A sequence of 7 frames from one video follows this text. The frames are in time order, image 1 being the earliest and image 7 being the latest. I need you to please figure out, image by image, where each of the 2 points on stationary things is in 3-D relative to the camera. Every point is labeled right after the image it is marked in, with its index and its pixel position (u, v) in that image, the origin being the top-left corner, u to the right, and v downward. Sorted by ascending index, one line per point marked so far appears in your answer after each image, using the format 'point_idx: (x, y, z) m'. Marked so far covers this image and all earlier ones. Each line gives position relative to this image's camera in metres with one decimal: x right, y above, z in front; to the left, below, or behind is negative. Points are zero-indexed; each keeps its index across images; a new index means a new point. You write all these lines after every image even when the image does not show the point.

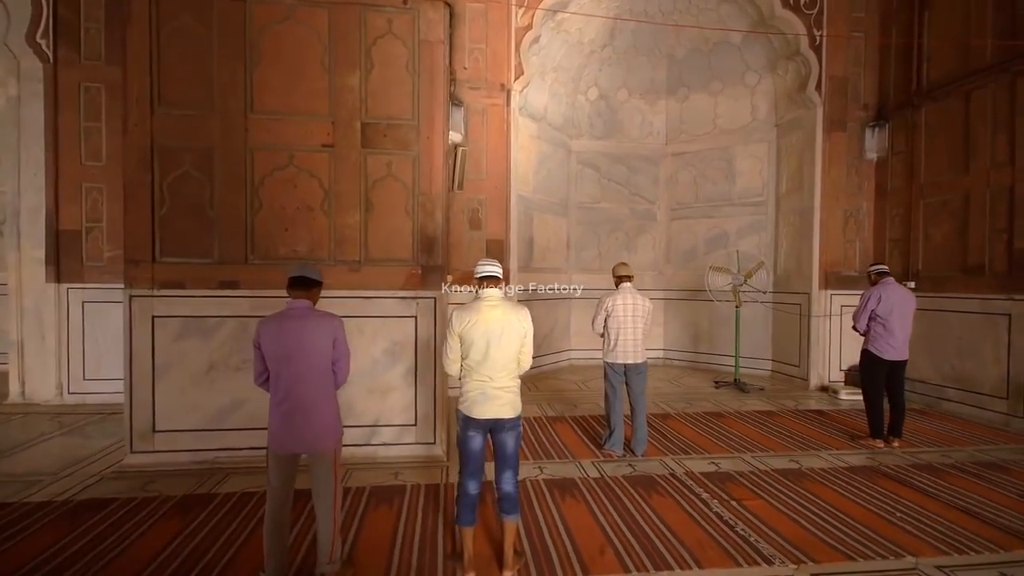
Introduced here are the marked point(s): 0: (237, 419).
0: (-2.0, -0.9, +3.4) m
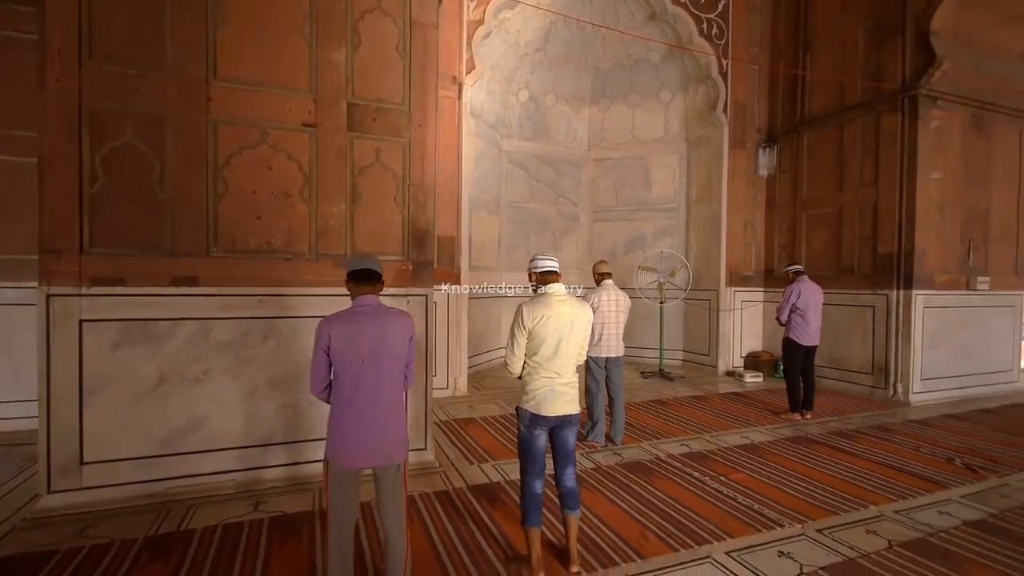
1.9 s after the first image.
0: (-1.9, -0.9, +2.9) m
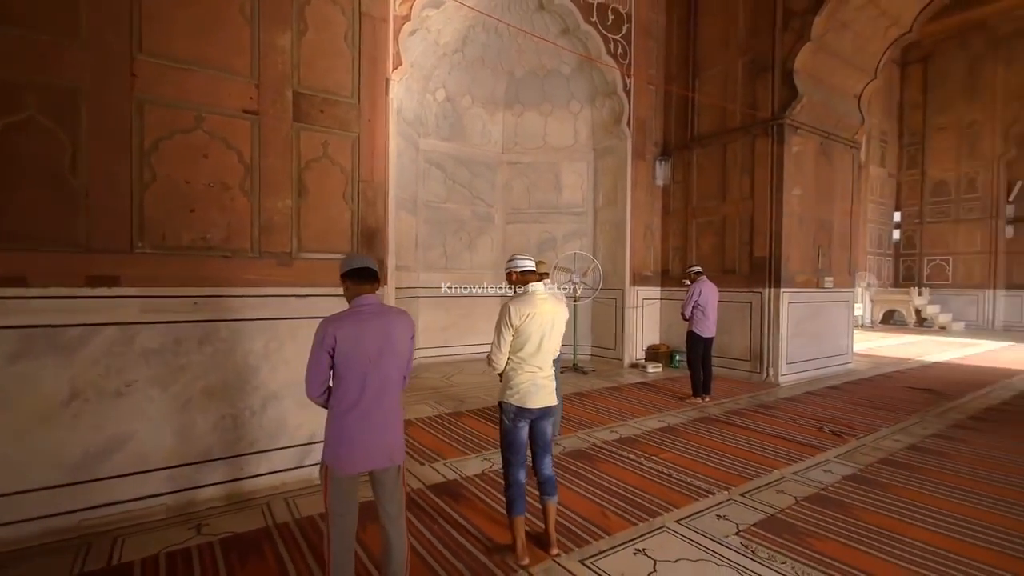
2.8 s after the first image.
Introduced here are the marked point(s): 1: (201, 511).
0: (-2.1, -0.9, +2.5) m
1: (-1.7, -1.2, +2.7) m
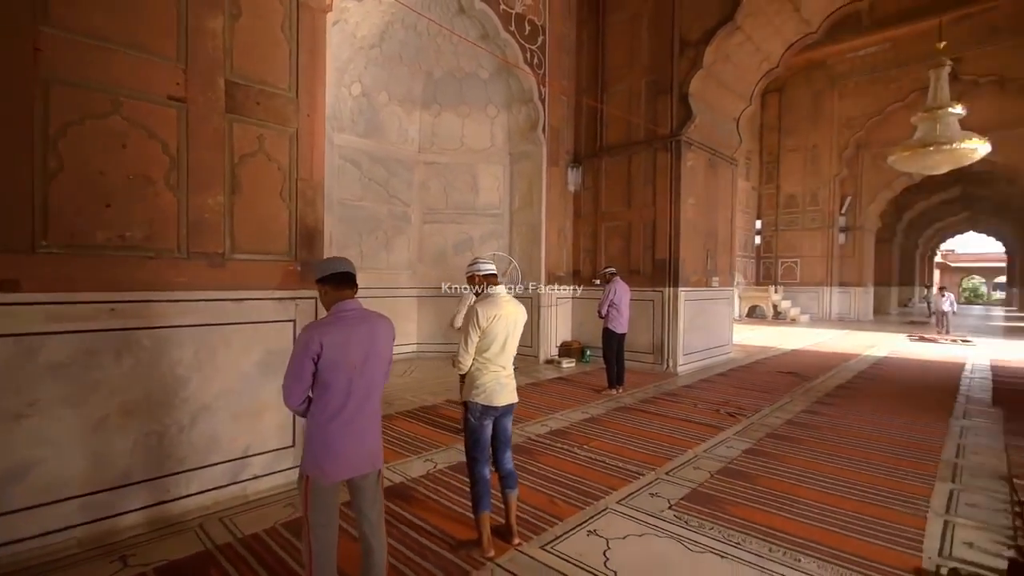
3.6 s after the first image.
0: (-2.2, -0.9, +2.2) m
1: (-1.9, -1.3, +2.4) m
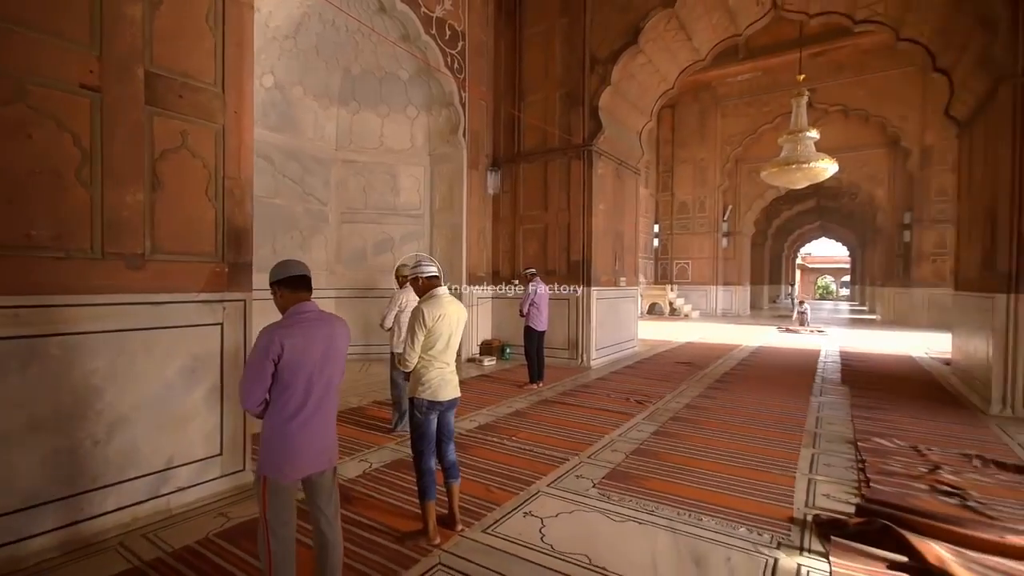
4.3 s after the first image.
0: (-2.5, -1.0, +2.0) m
1: (-2.2, -1.3, +2.2) m
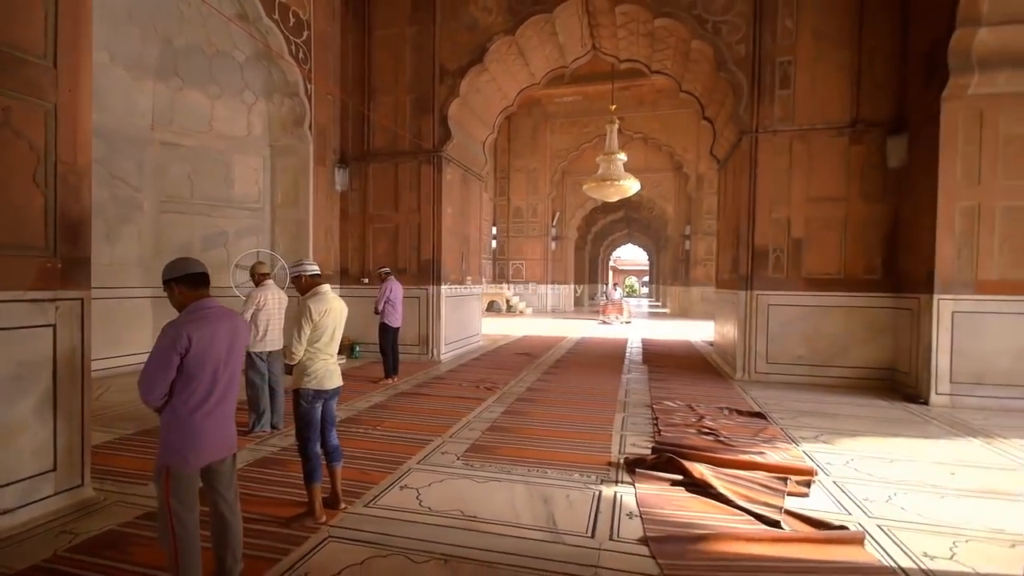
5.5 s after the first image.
0: (-2.8, -0.9, +1.5) m
1: (-2.7, -1.3, +1.9) m
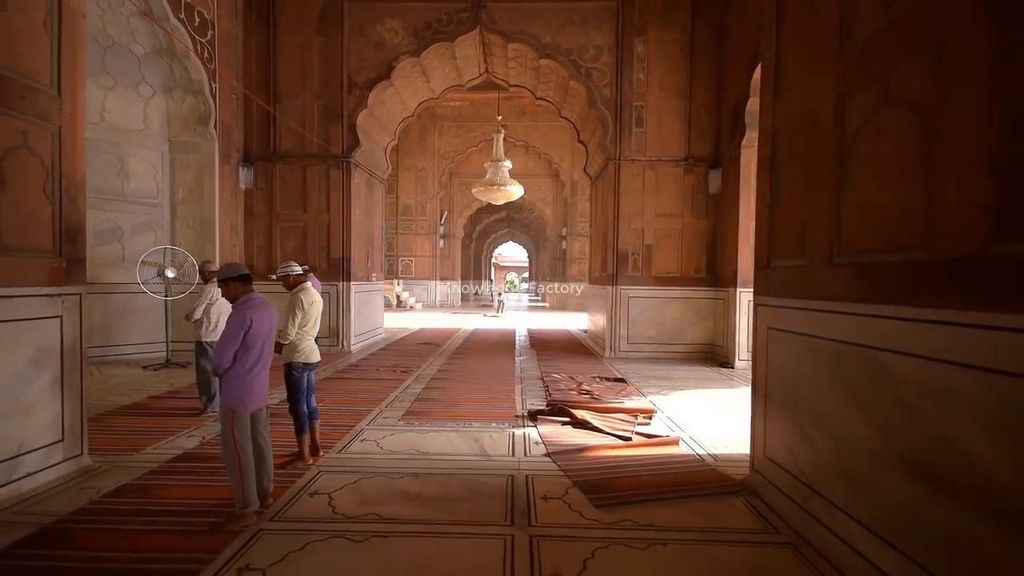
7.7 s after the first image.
0: (-2.9, -0.9, +1.9) m
1: (-2.8, -1.3, +2.3) m
